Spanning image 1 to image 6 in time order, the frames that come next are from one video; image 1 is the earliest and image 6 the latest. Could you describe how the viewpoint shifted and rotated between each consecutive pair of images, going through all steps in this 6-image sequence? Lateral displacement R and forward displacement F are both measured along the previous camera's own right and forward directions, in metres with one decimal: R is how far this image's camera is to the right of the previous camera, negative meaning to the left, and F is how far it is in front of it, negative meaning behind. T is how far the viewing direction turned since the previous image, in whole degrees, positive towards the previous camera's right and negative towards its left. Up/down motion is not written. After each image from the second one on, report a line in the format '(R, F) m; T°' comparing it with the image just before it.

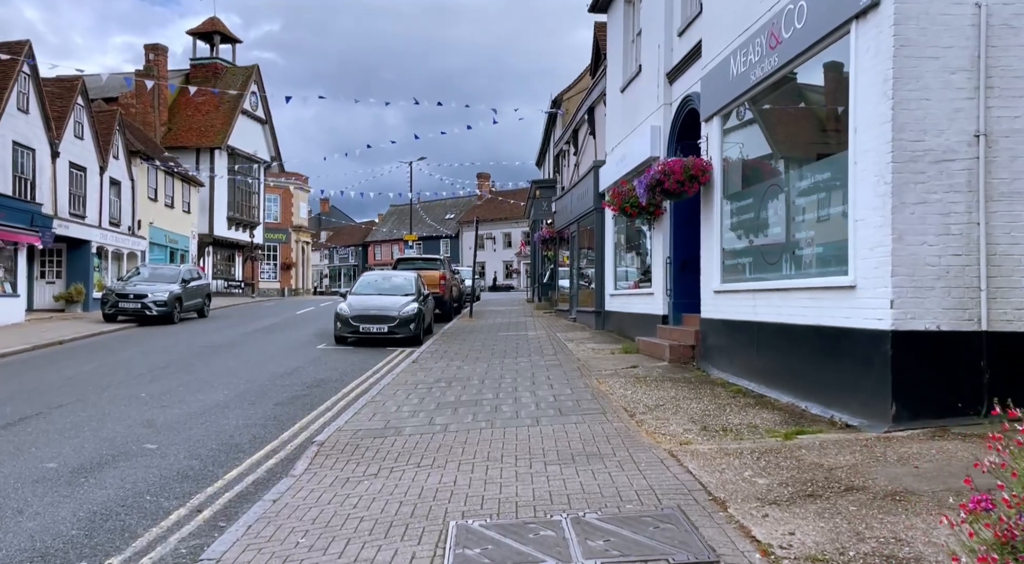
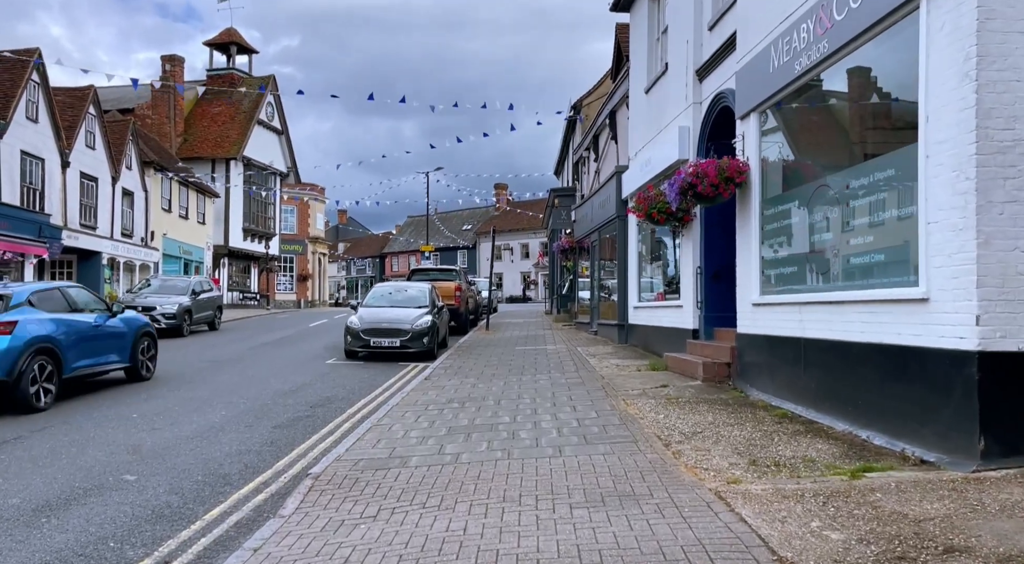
(0.0, +0.7) m; -1°
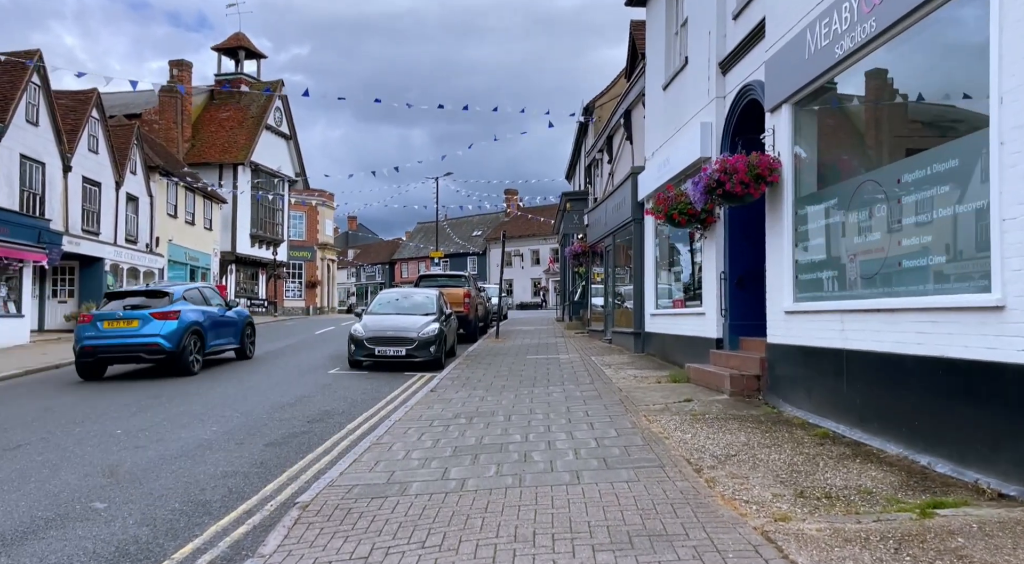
(0.0, +0.6) m; -1°
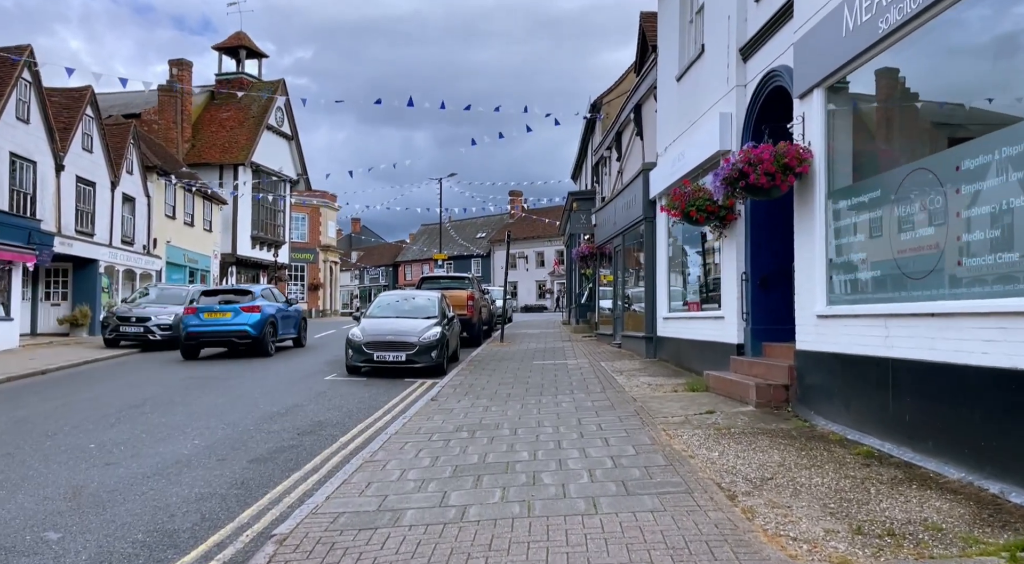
(0.0, +0.6) m; 0°
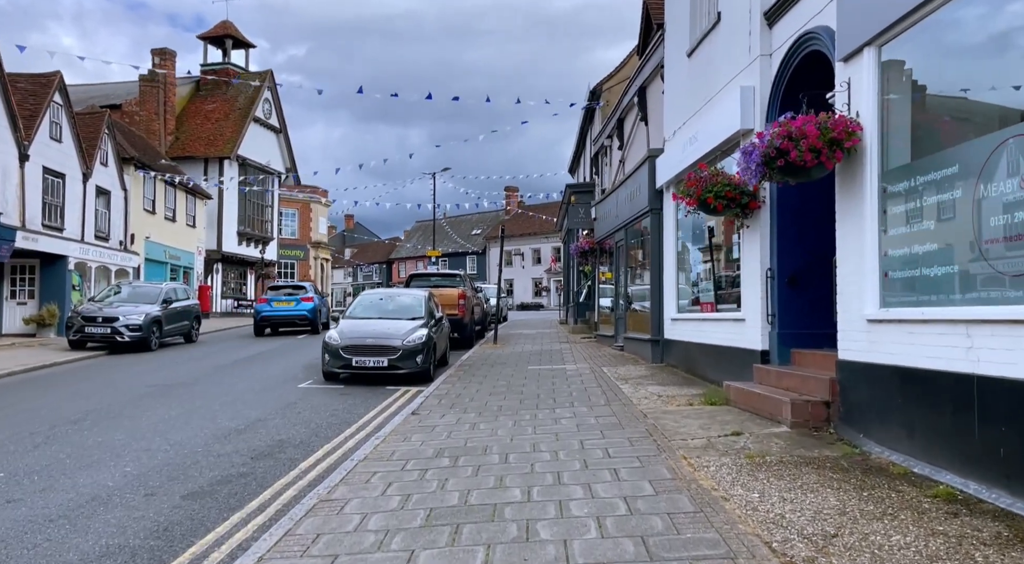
(+0.1, +1.2) m; 0°
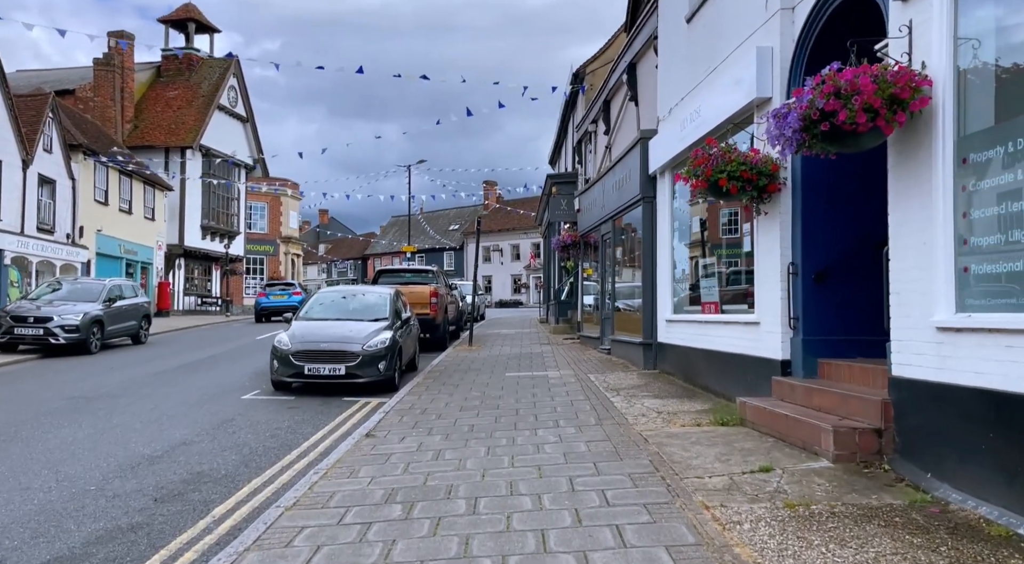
(+0.1, +1.3) m; +2°
